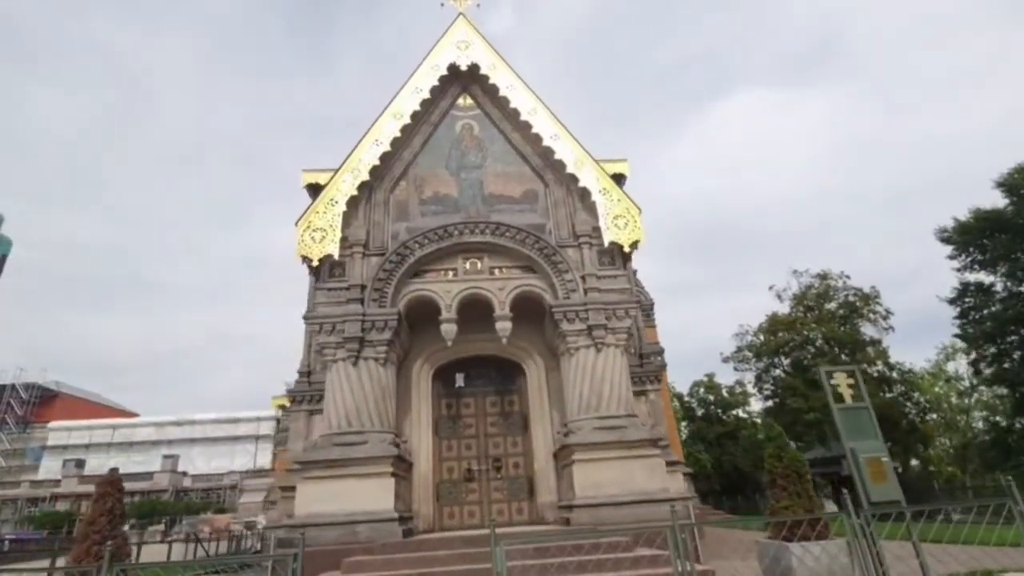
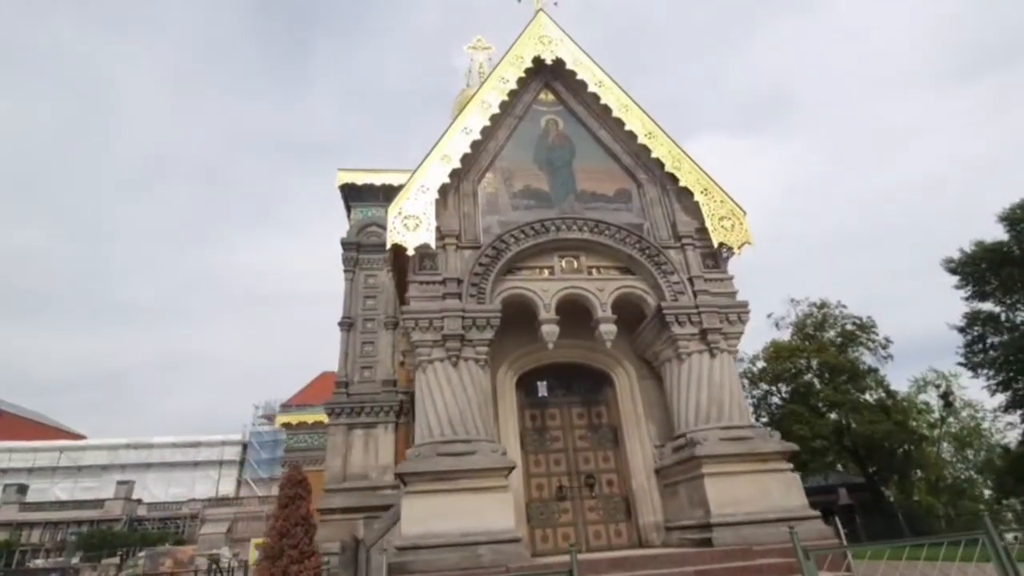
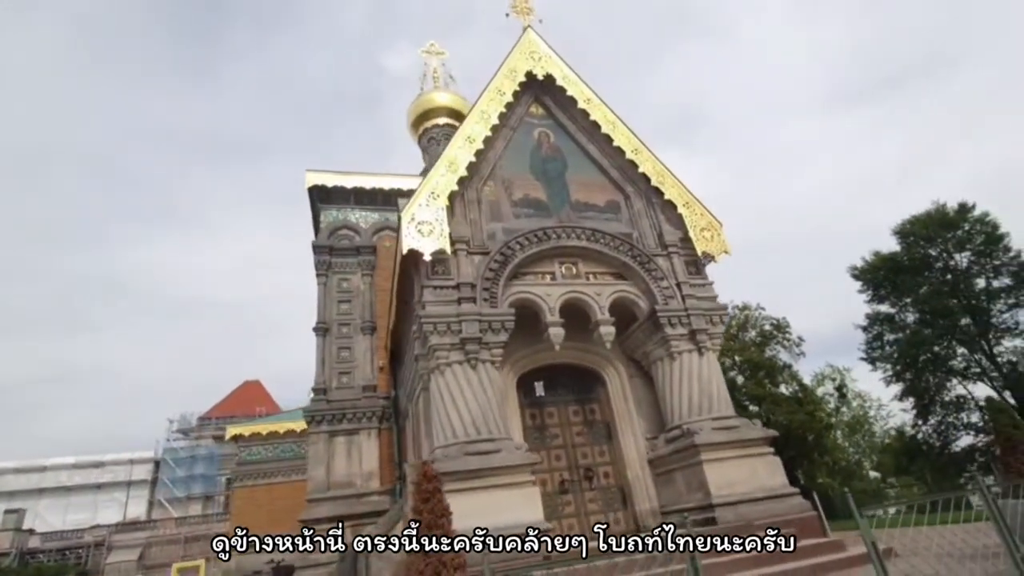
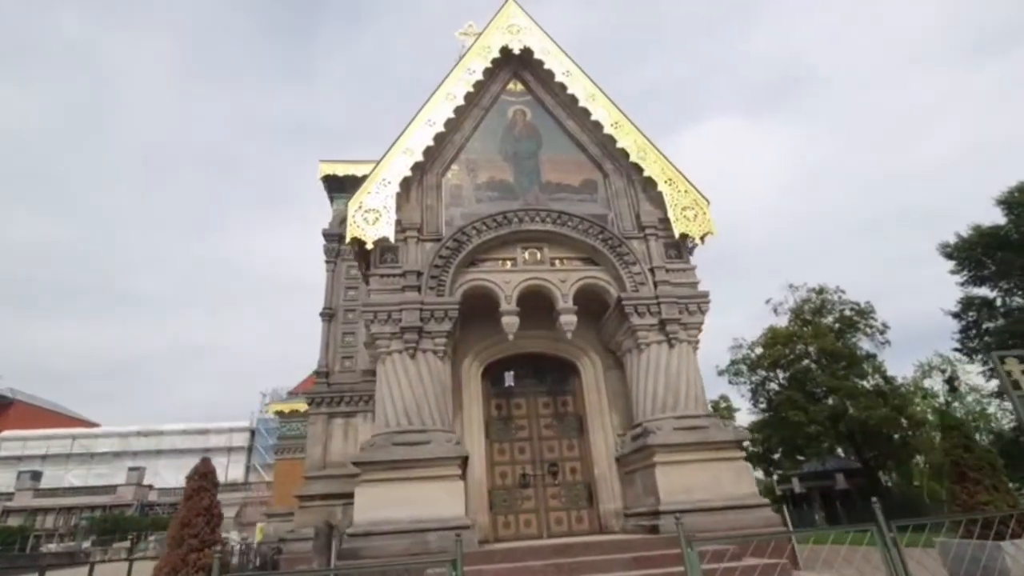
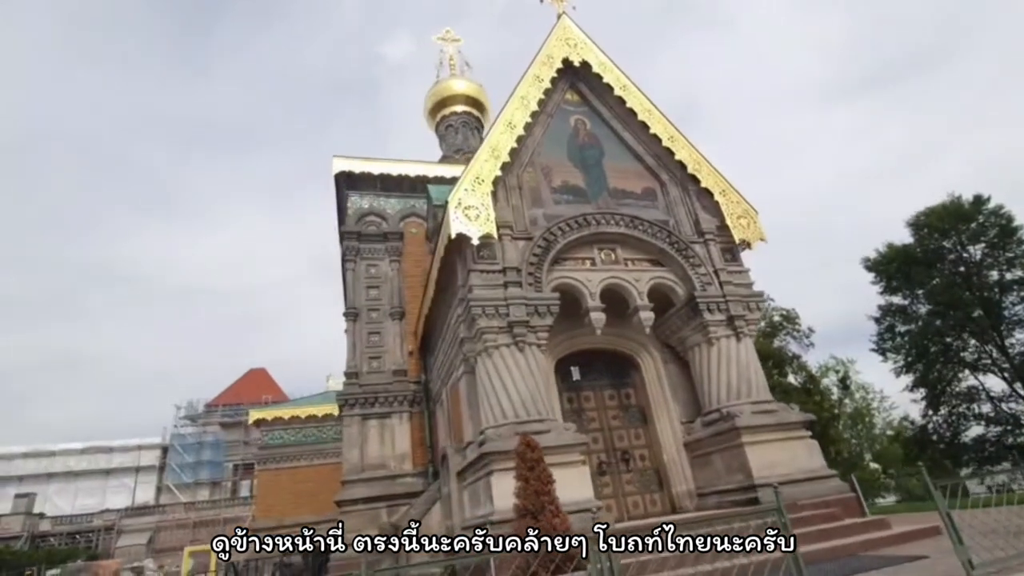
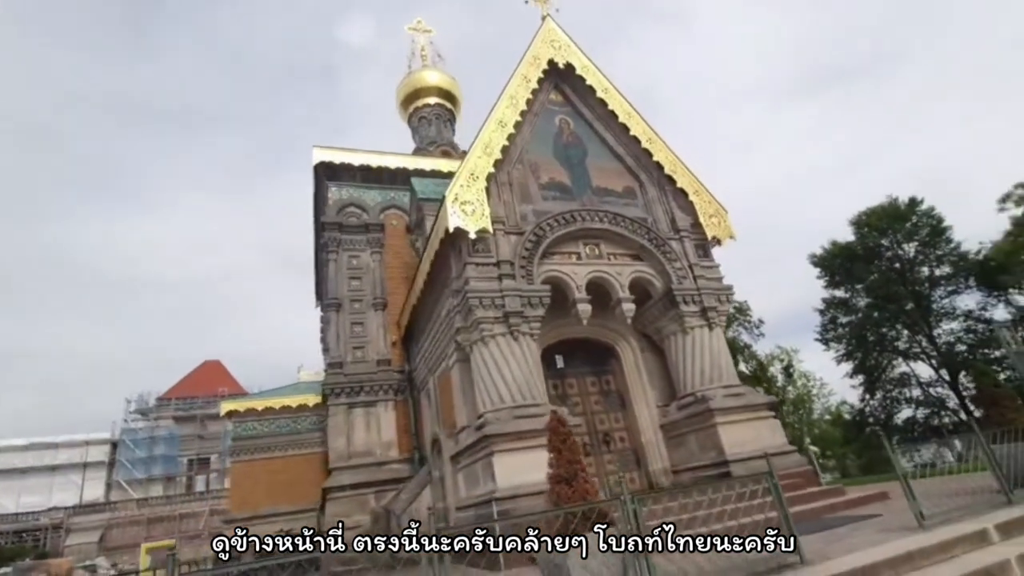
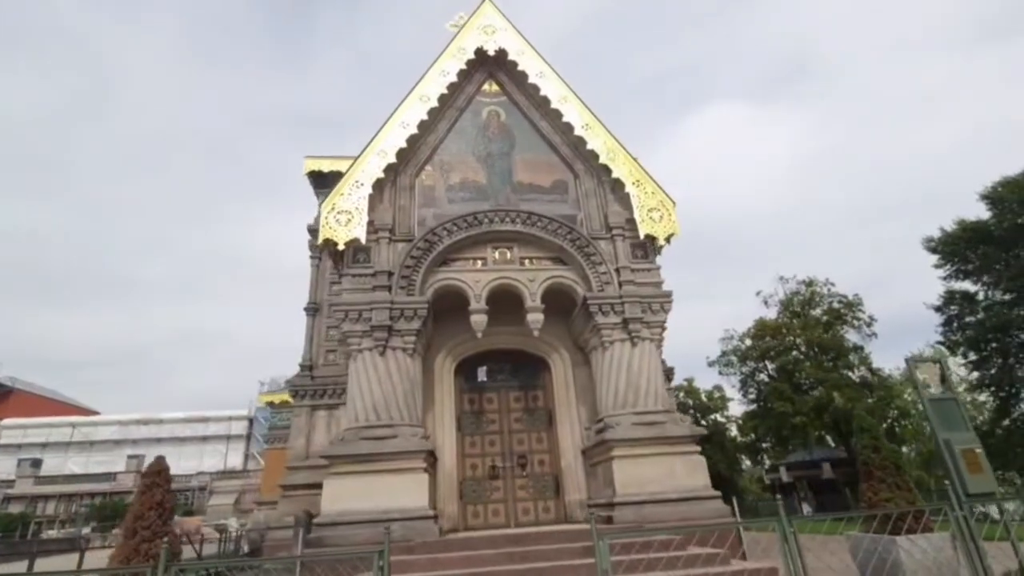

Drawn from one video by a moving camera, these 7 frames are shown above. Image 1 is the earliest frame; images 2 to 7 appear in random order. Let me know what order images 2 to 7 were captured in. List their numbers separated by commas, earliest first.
7, 4, 2, 3, 5, 6
